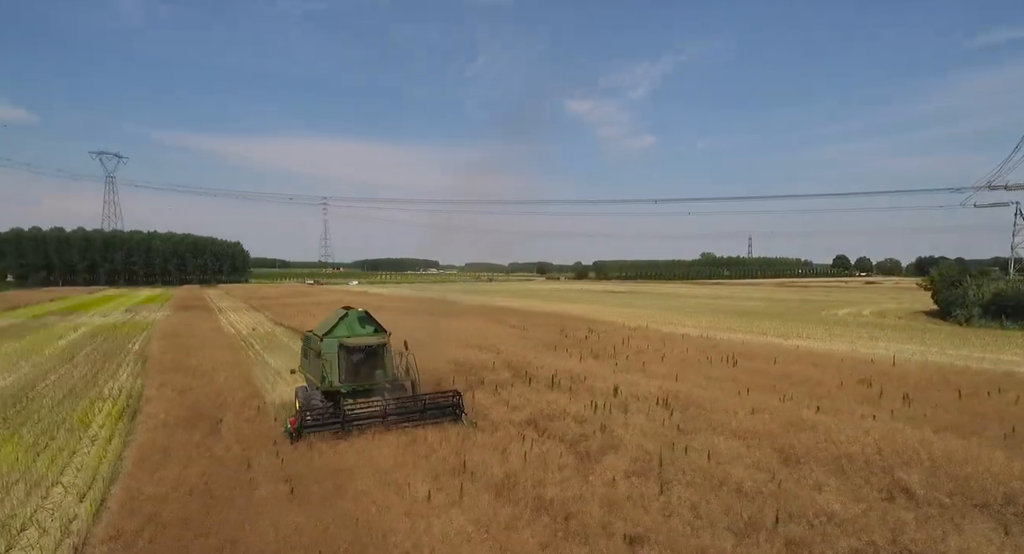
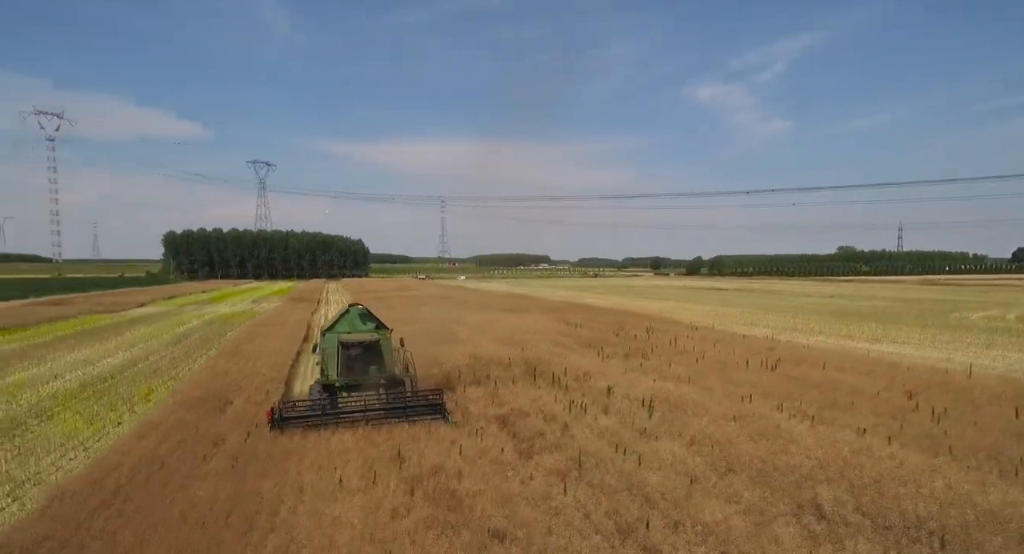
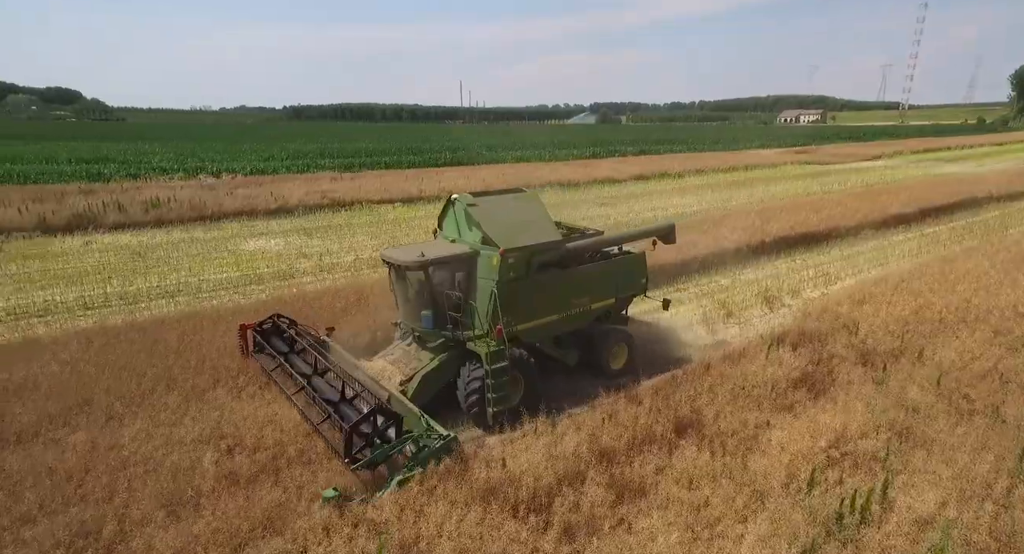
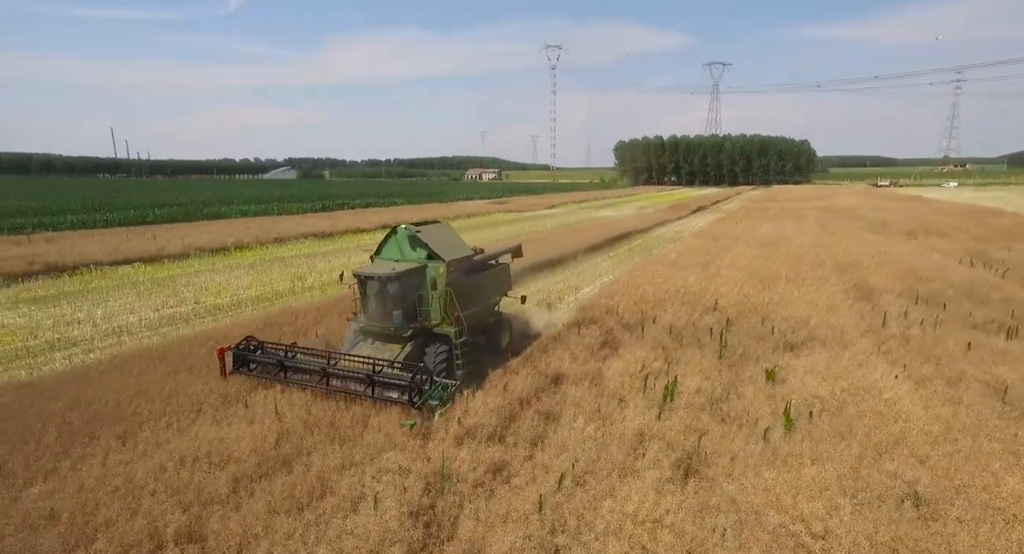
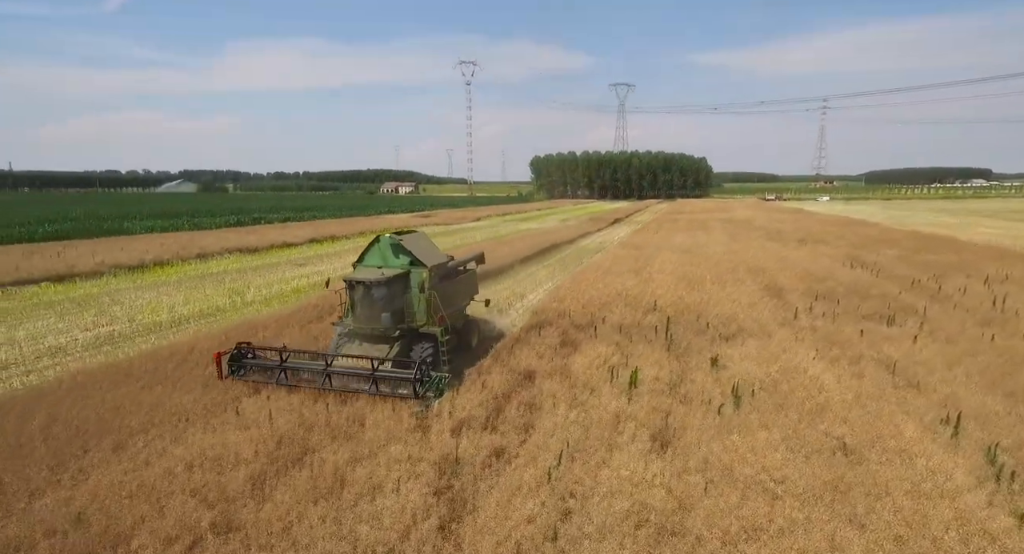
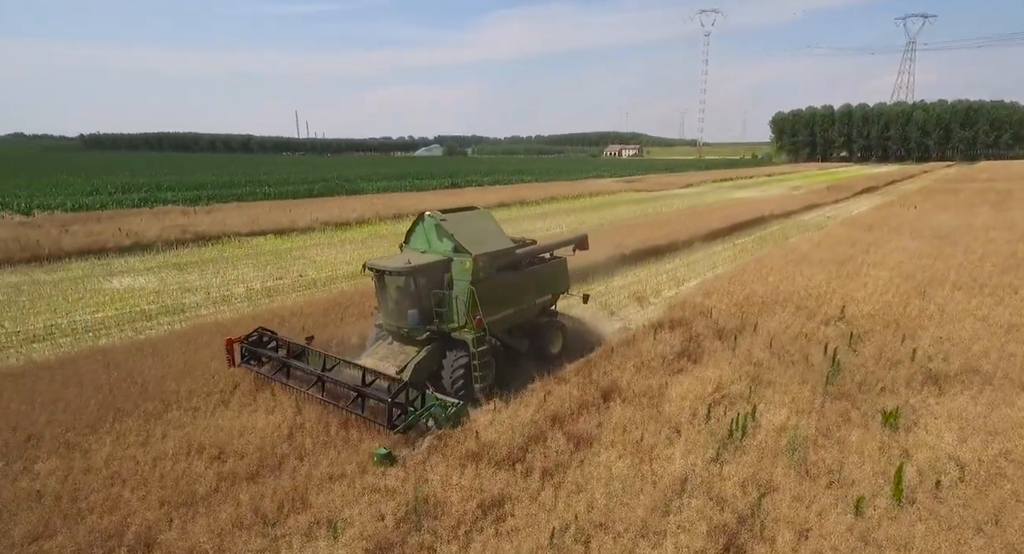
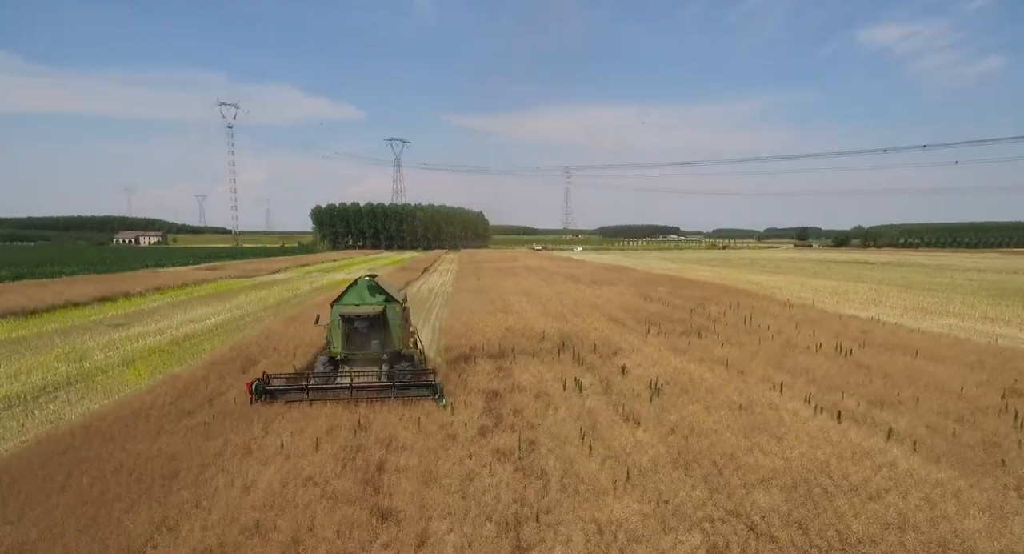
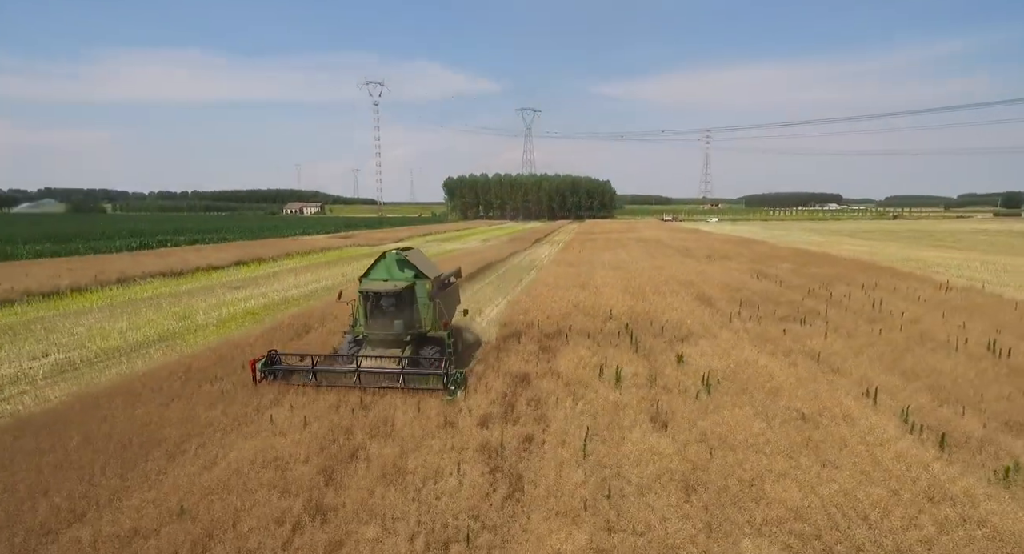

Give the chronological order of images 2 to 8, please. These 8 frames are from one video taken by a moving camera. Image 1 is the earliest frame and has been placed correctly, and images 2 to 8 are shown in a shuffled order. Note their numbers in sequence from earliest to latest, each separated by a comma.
2, 7, 8, 5, 4, 6, 3
